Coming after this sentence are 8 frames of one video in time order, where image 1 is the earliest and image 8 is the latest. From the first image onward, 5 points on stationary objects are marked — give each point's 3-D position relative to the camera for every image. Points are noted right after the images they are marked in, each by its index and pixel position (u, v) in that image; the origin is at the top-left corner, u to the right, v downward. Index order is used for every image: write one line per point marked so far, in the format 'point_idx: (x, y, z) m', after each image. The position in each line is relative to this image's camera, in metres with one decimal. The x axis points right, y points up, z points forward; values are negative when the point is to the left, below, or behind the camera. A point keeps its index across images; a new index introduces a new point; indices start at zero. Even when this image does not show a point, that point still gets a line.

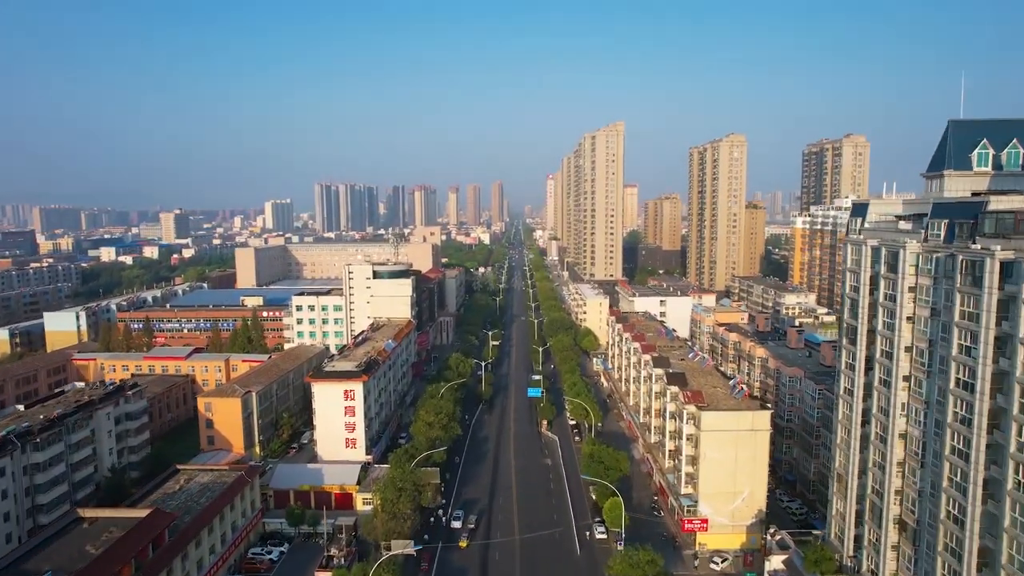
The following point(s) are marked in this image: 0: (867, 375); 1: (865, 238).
0: (+6.2, -1.5, +17.1) m
1: (+6.3, +0.9, +17.4) m
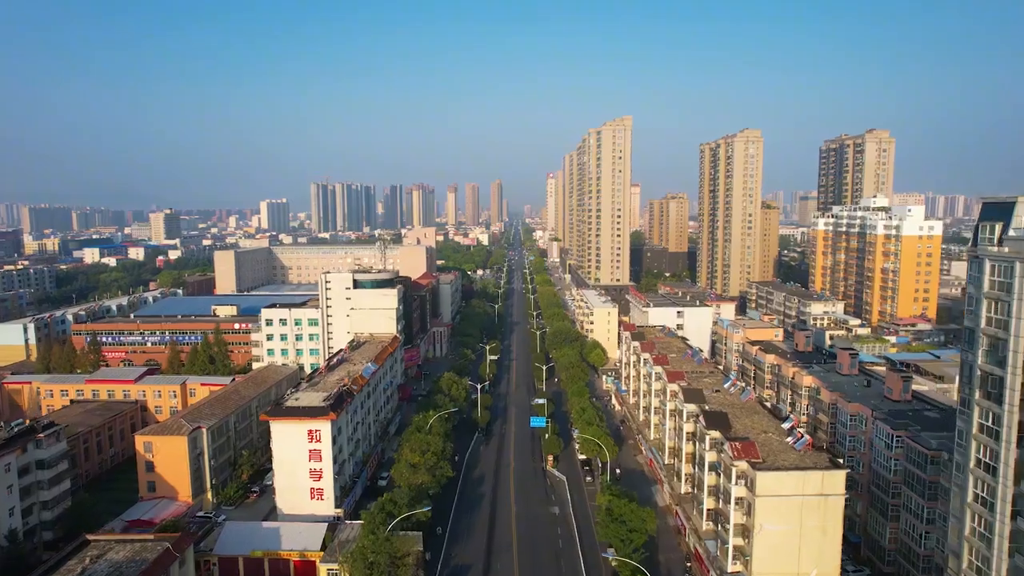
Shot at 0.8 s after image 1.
0: (+6.2, -2.0, +12.0) m
1: (+6.3, +0.5, +12.2) m
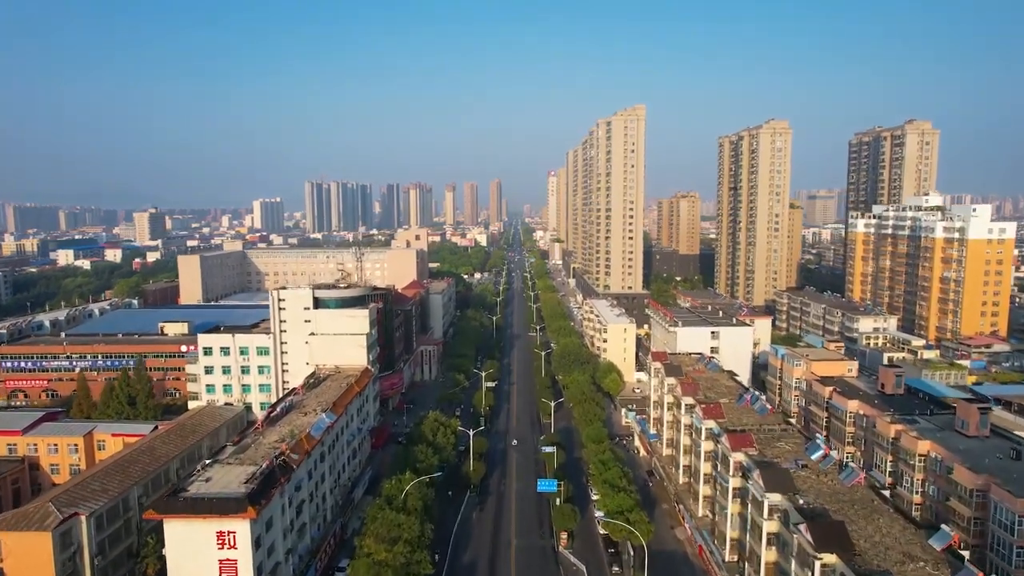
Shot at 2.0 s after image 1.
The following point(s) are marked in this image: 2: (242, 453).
0: (+6.3, -2.6, +4.4) m
1: (+6.3, -0.1, +4.7) m
2: (-5.5, -3.3, +19.9) m
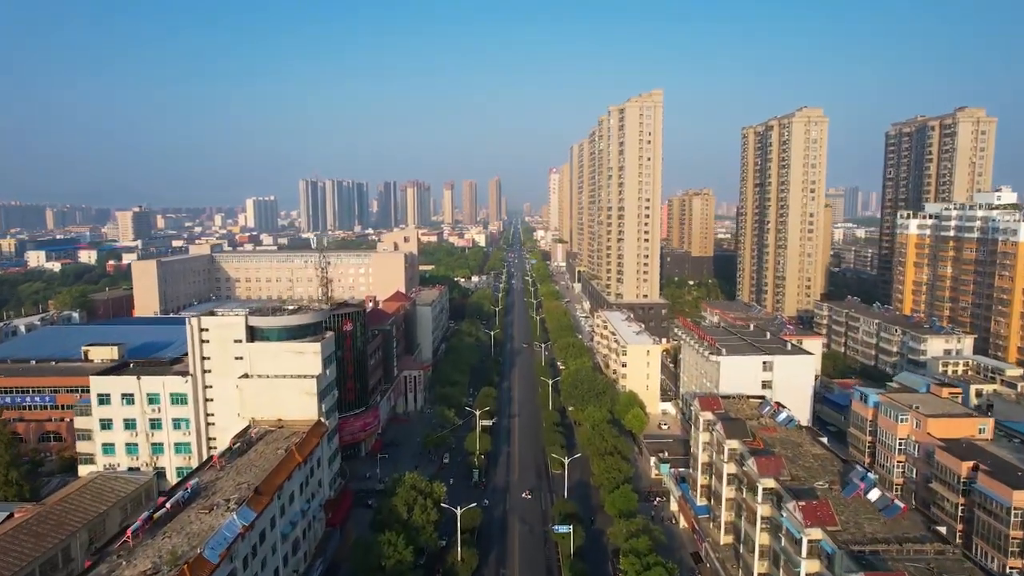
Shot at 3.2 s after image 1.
0: (+6.3, -3.2, -3.2) m
1: (+6.4, -0.8, -2.9) m
2: (-5.4, -3.9, +12.2) m
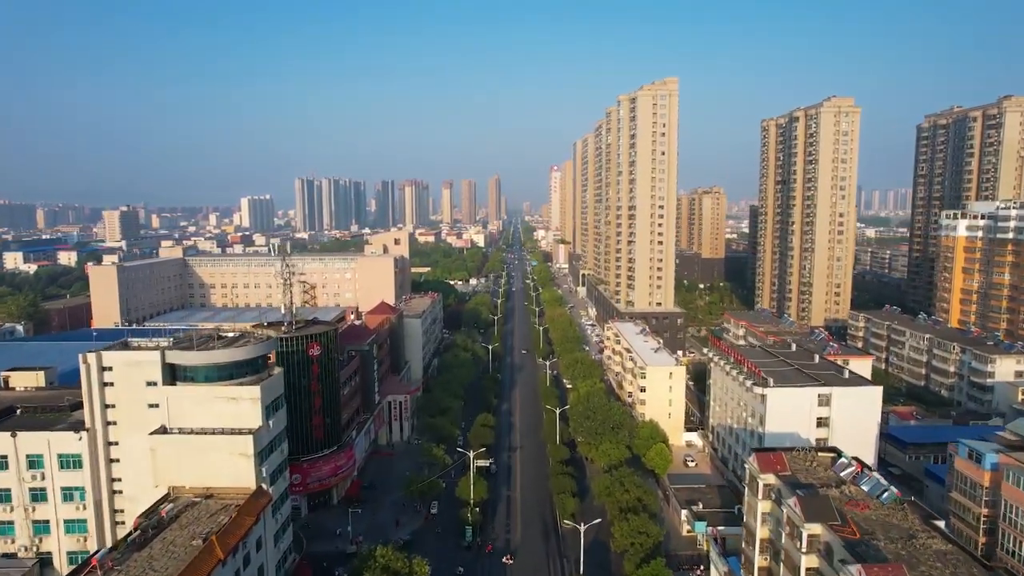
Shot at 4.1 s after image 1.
0: (+6.4, -3.6, -8.7) m
1: (+6.4, -1.2, -8.4) m
2: (-5.4, -4.4, +6.8) m
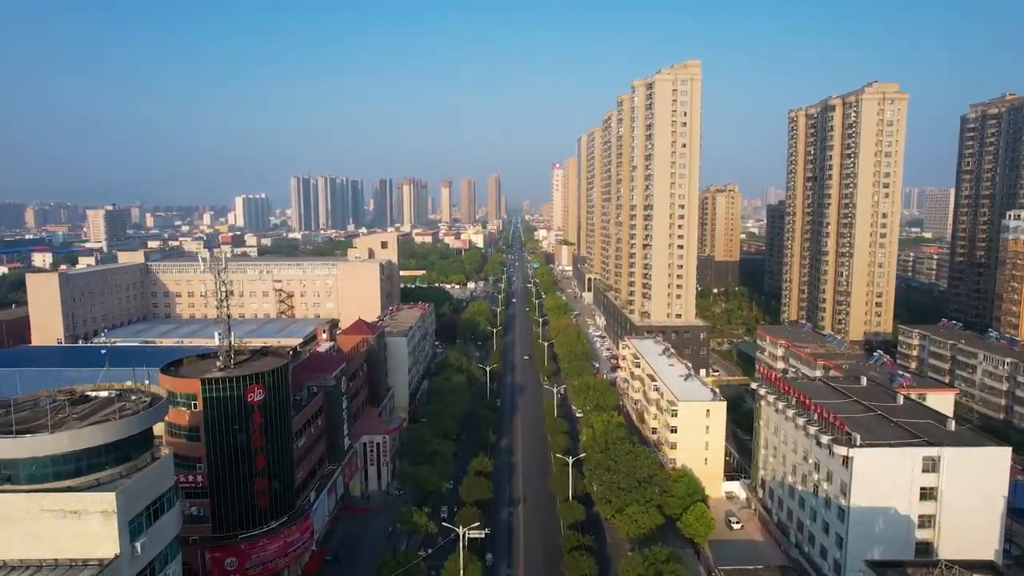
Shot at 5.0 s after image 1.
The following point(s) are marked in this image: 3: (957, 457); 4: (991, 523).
0: (+6.4, -4.2, -14.9) m
1: (+6.5, -1.8, -14.6) m
2: (-5.3, -4.9, +0.5) m
3: (+8.4, -3.2, +18.5) m
4: (+9.1, -4.5, +18.9) m
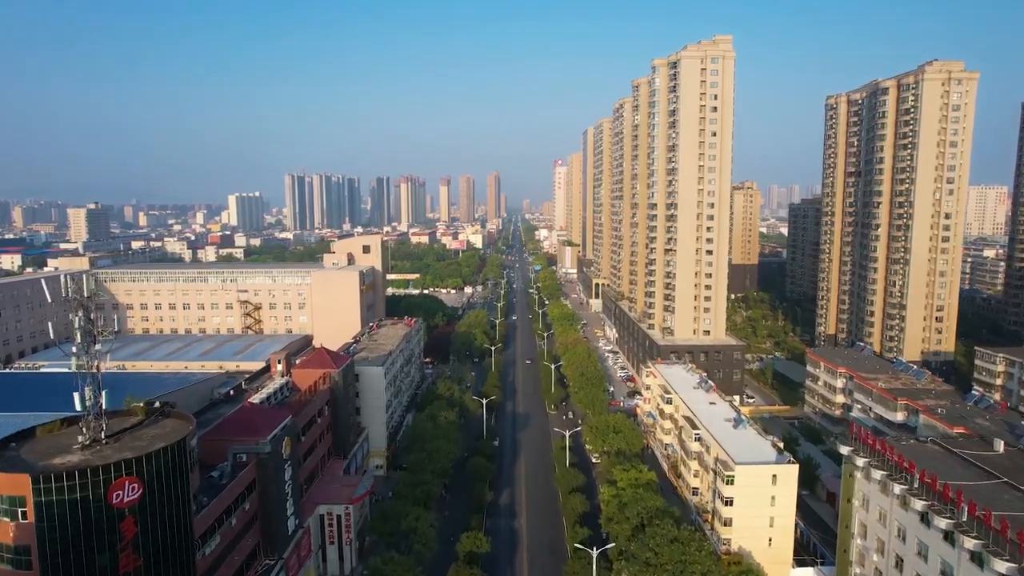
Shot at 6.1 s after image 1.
0: (+6.5, -4.8, -21.8) m
1: (+6.5, -2.4, -21.5) m
2: (-5.3, -5.5, -6.4) m
3: (+8.4, -3.7, +11.5) m
4: (+9.1, -5.1, +12.0) m
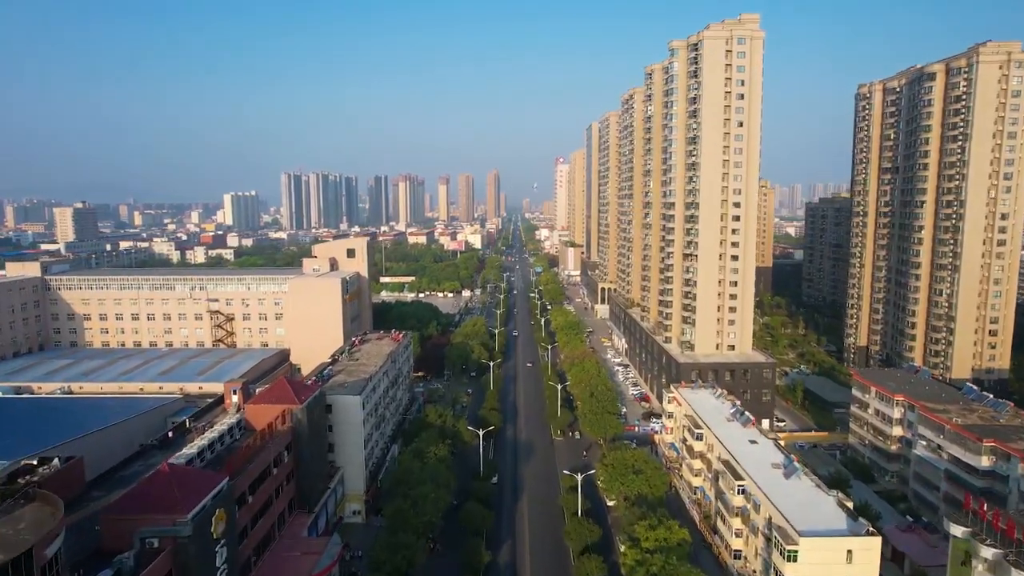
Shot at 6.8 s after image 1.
0: (+6.5, -5.2, -26.5) m
1: (+6.6, -2.8, -26.2) m
2: (-5.2, -5.9, -11.0) m
3: (+8.5, -4.1, +6.9) m
4: (+9.2, -5.5, +7.3) m
